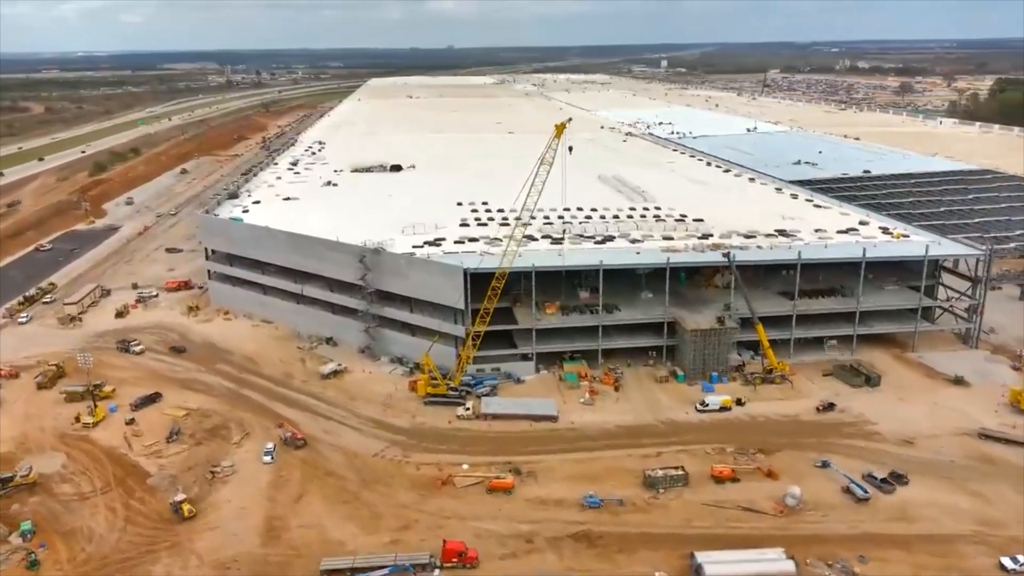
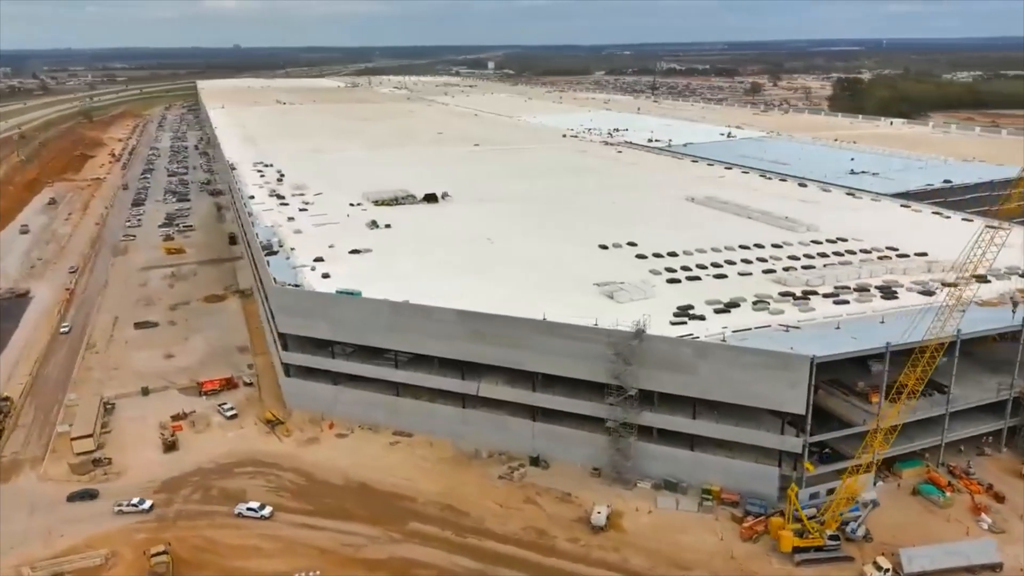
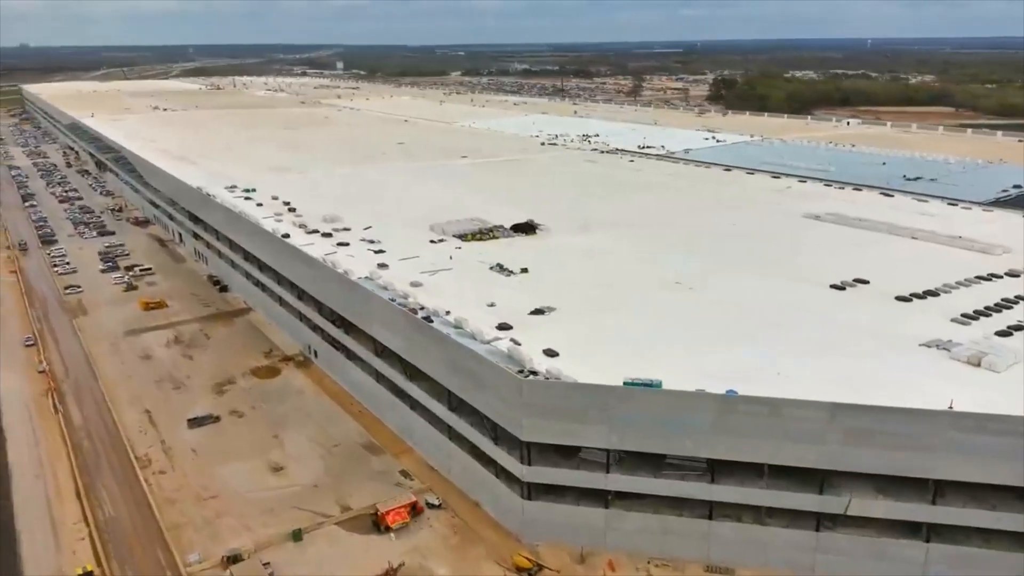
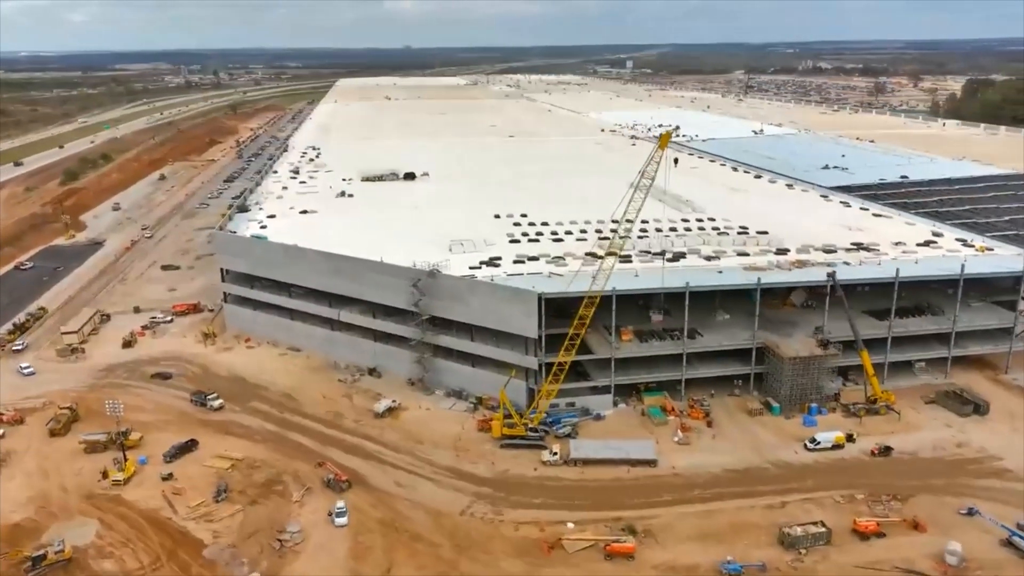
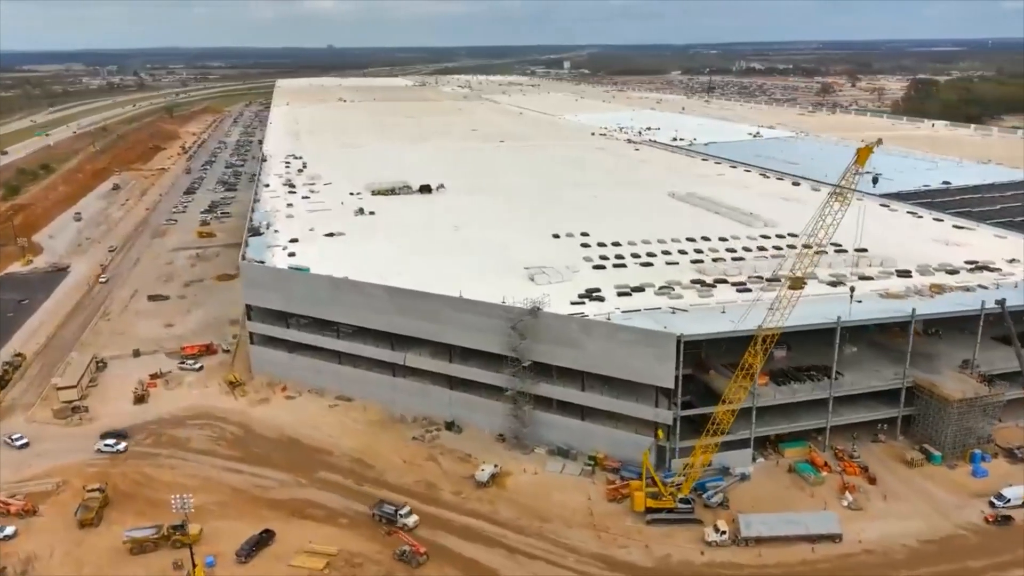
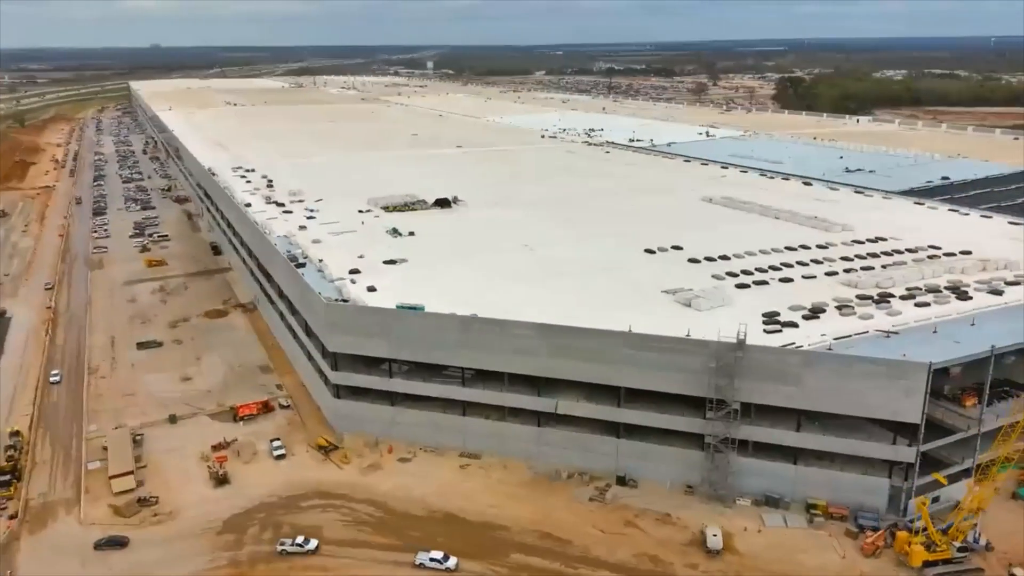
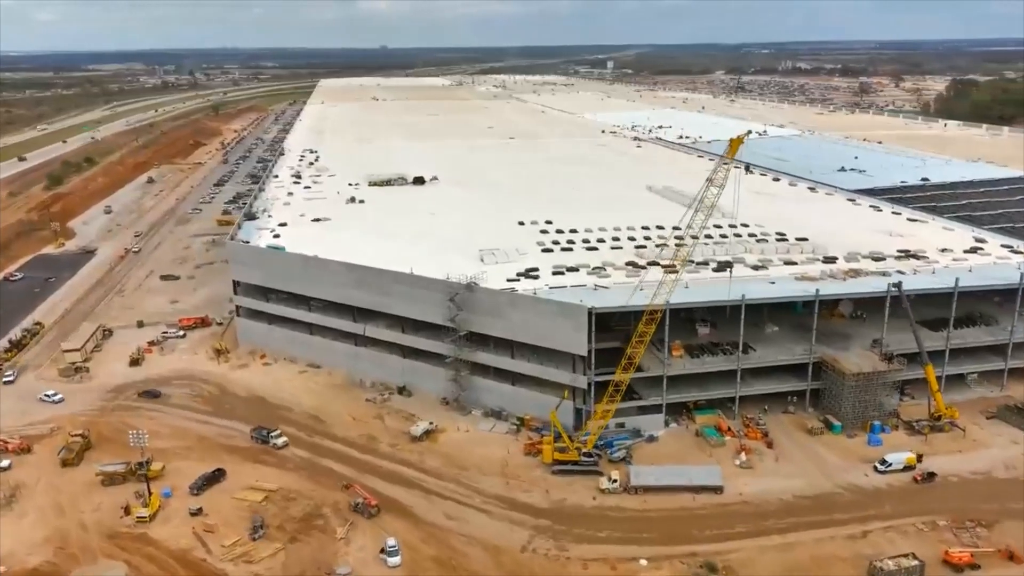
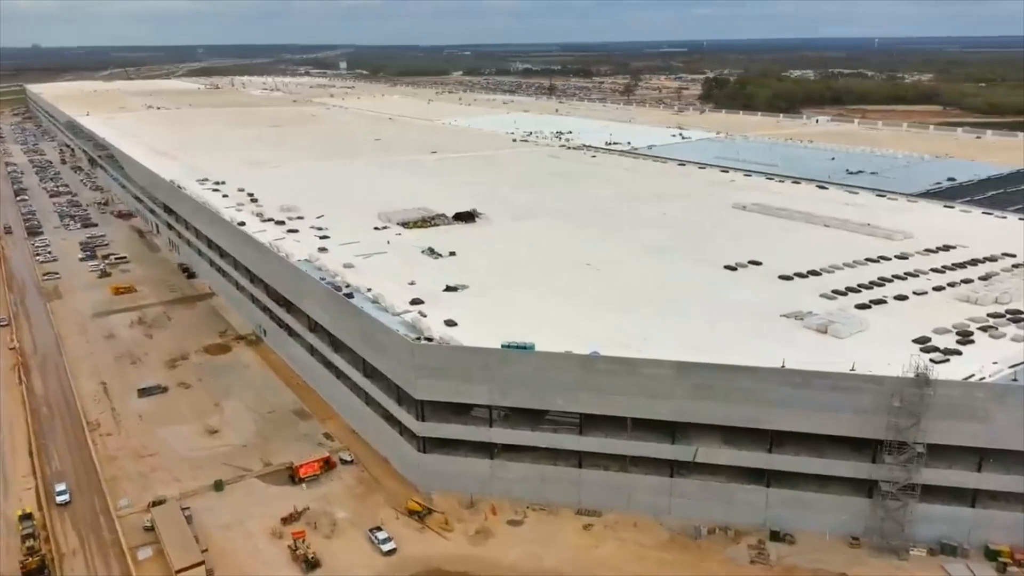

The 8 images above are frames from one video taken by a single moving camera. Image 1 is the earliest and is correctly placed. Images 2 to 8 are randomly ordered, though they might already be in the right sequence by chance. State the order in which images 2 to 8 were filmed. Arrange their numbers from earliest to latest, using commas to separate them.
4, 7, 5, 2, 6, 8, 3
